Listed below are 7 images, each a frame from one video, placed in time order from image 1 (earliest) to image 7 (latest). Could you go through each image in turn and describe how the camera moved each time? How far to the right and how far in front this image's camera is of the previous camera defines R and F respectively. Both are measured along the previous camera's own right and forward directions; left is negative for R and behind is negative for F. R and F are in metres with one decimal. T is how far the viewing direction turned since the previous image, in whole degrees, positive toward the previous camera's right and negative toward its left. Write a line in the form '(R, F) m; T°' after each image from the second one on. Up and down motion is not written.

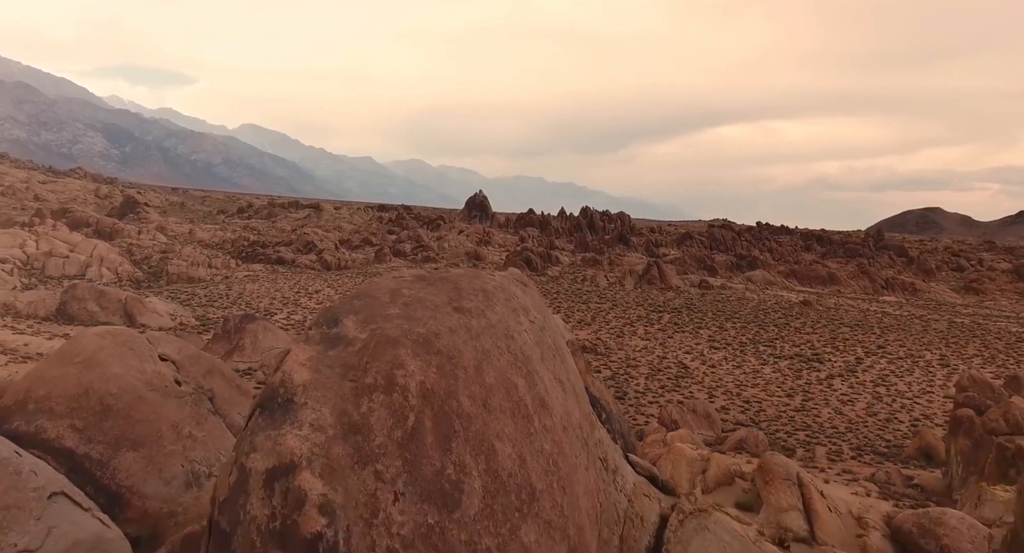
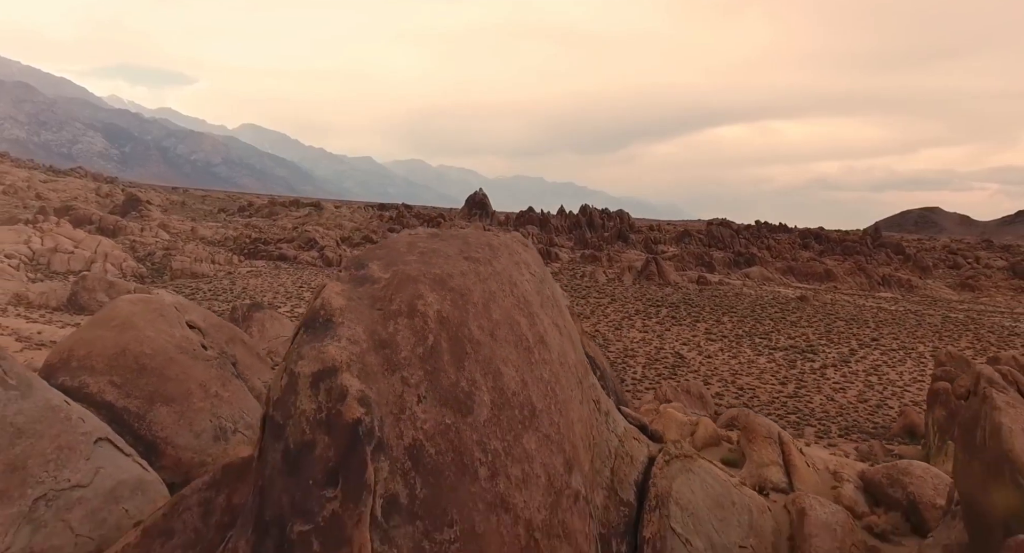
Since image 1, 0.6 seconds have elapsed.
(0.0, -0.6) m; 0°
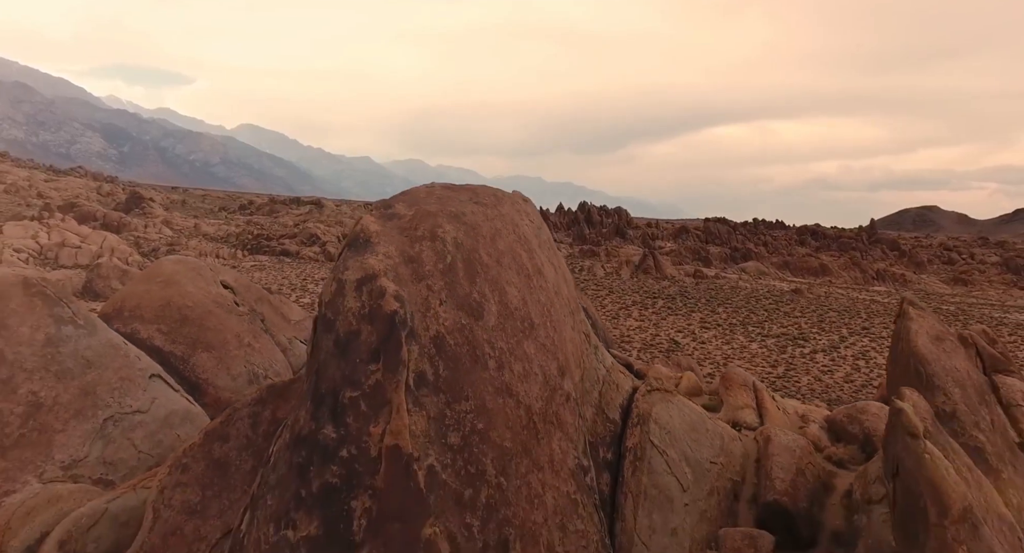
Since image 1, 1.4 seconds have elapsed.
(0.0, -1.0) m; 0°
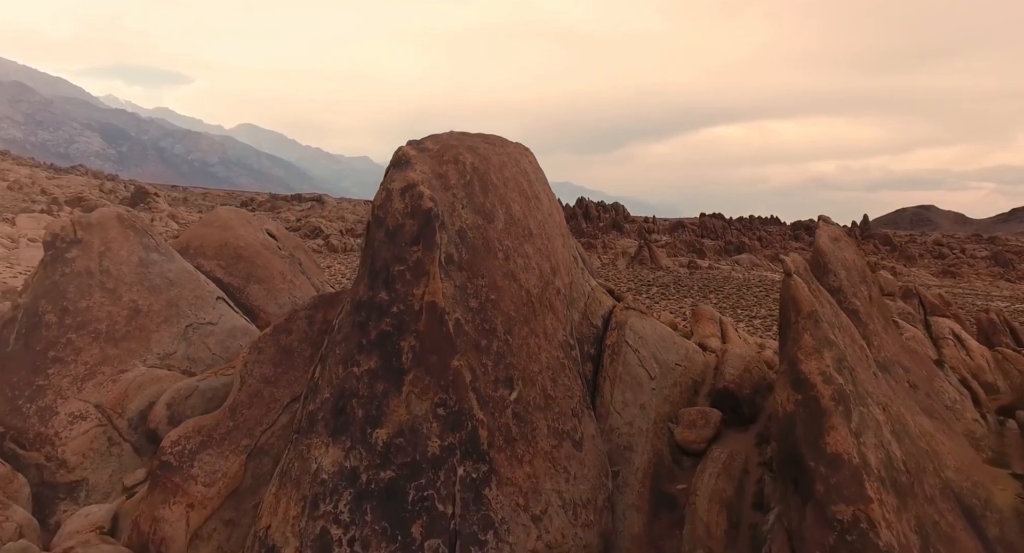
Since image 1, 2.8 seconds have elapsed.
(0.0, -1.7) m; 0°
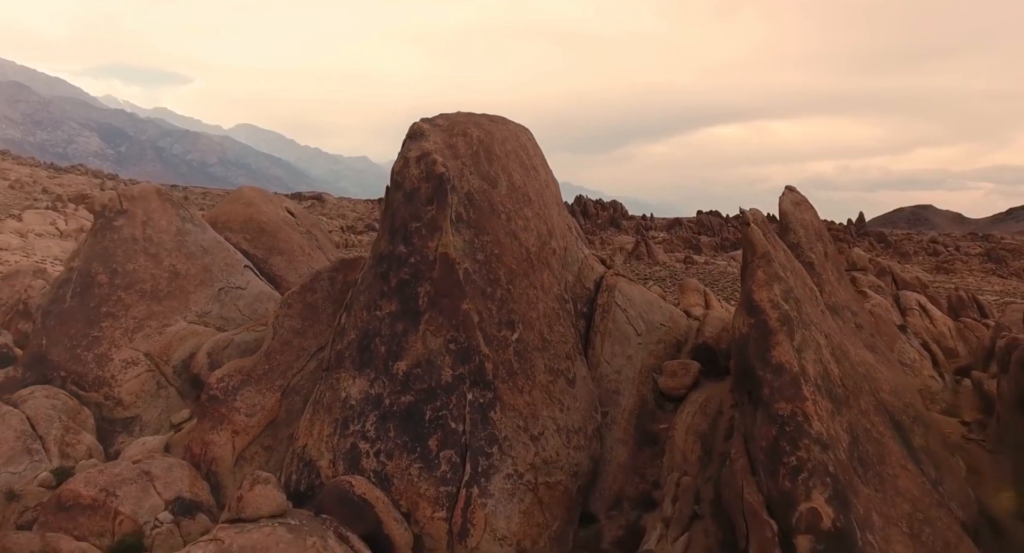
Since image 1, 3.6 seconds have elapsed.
(0.0, -1.0) m; 0°
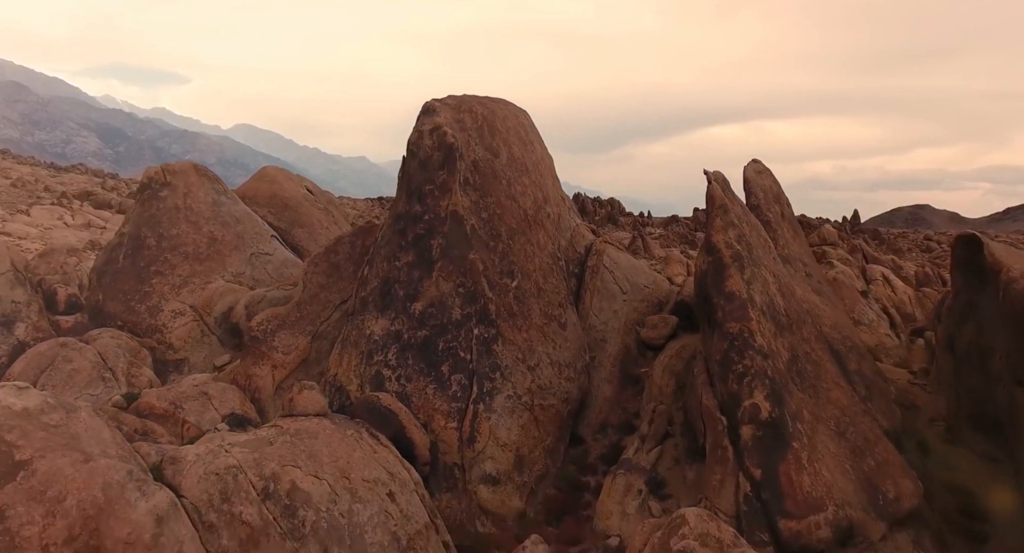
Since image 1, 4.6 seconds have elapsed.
(0.0, -1.2) m; 0°
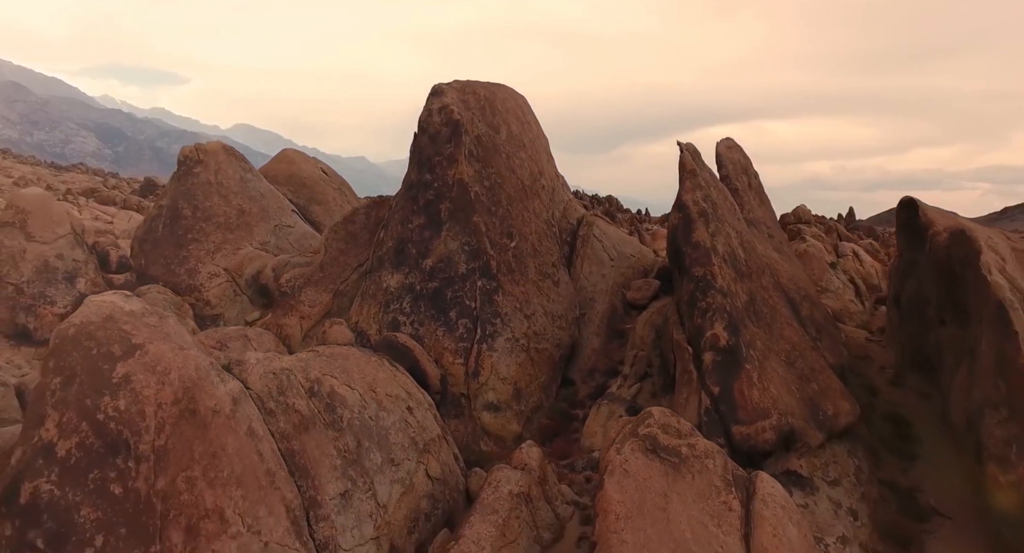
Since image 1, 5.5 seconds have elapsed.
(0.0, -1.2) m; 0°
